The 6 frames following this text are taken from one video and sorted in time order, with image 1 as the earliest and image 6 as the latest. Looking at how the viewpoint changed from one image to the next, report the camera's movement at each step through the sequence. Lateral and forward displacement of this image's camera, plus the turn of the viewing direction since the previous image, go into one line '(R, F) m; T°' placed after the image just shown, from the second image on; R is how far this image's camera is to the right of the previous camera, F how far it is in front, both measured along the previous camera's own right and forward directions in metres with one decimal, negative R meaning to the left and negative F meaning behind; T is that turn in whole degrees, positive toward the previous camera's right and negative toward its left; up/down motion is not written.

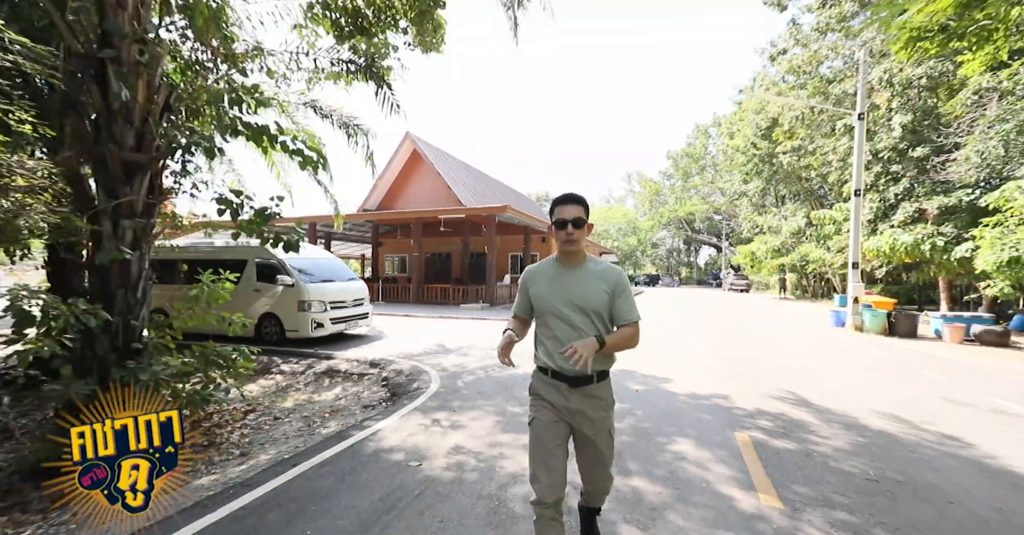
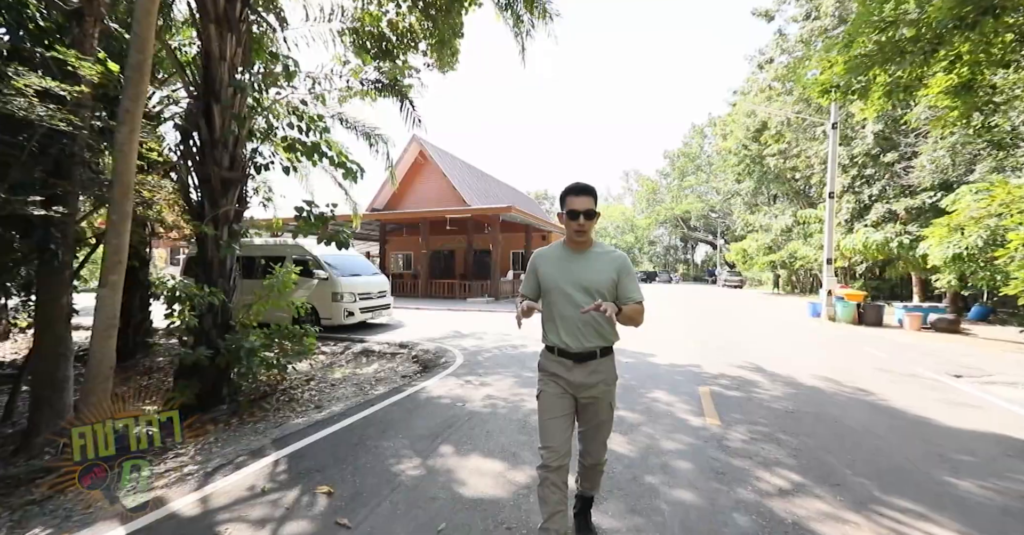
(-0.2, -1.1) m; 0°
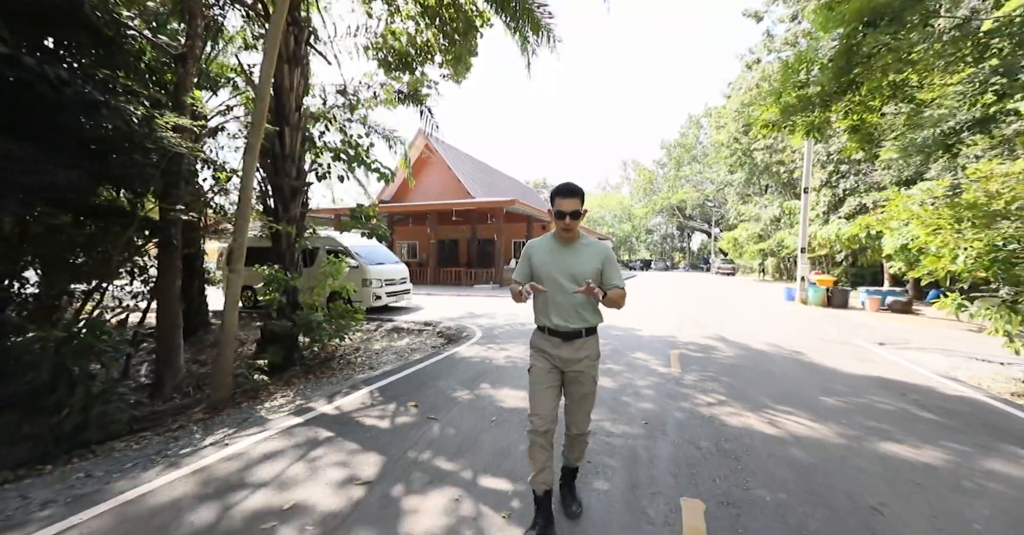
(-0.2, -1.3) m; 0°
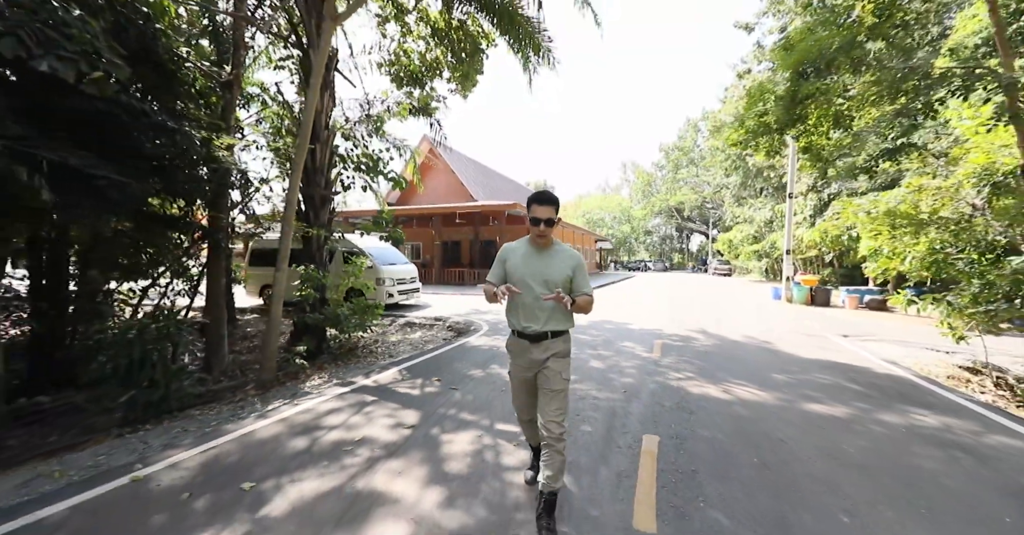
(-0.1, -0.8) m; 0°
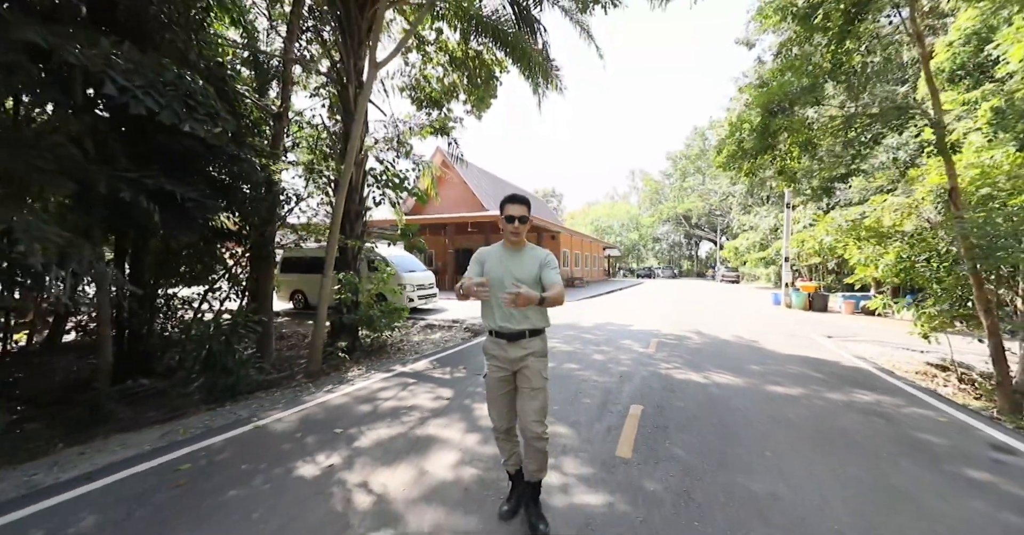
(-0.1, -0.9) m; -1°
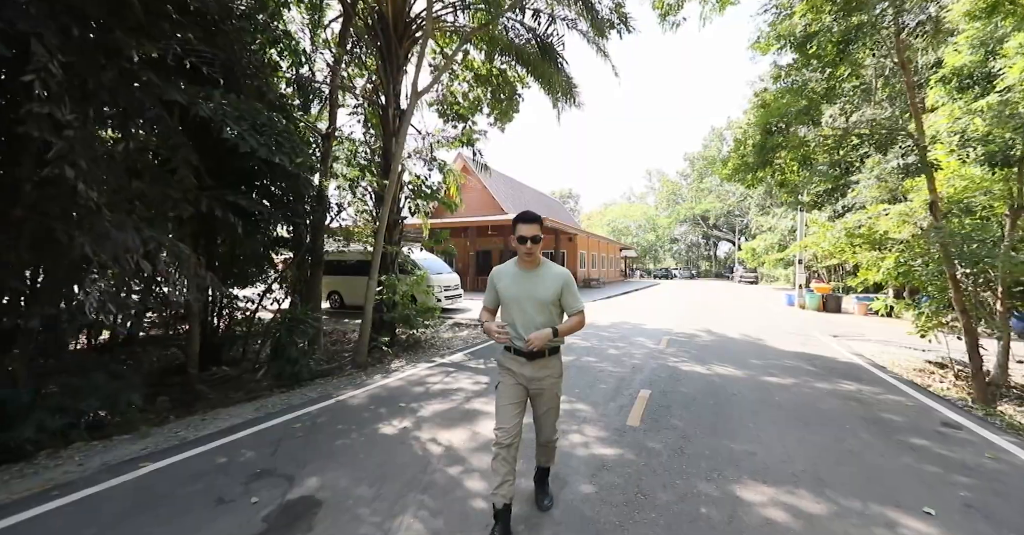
(-0.1, -0.7) m; -2°
